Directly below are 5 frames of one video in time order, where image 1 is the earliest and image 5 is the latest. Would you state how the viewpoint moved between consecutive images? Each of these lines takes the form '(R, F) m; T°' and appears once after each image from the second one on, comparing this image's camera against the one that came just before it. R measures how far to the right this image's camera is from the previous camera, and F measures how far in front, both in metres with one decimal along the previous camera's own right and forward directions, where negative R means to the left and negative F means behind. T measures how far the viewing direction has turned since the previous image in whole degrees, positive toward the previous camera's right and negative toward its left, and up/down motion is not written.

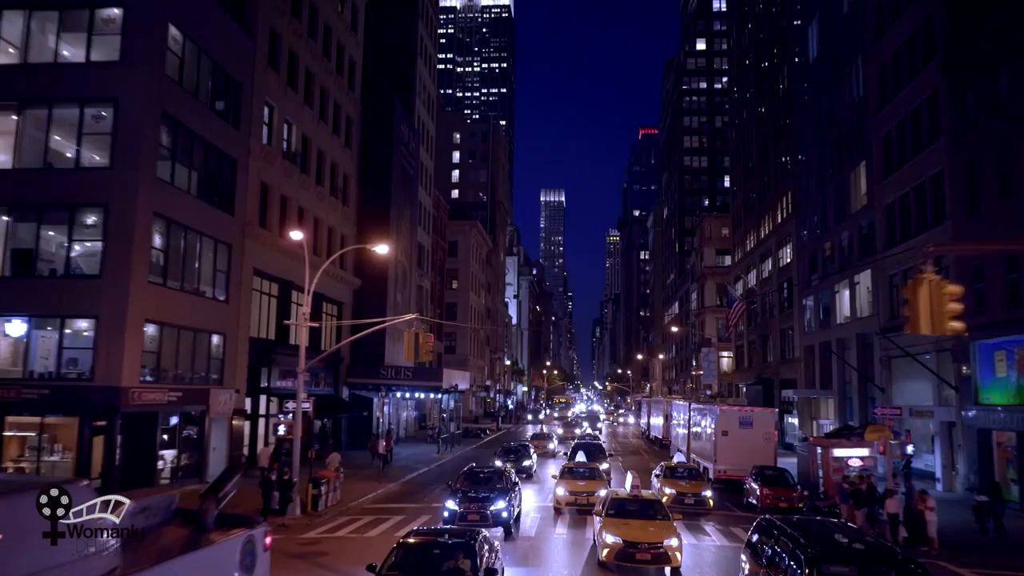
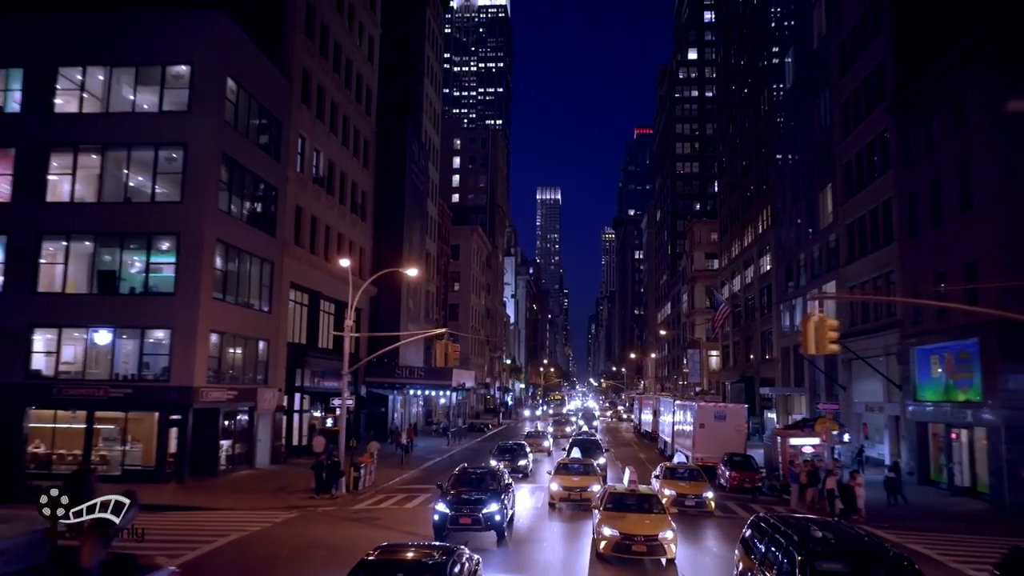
(-0.4, -5.4) m; 0°
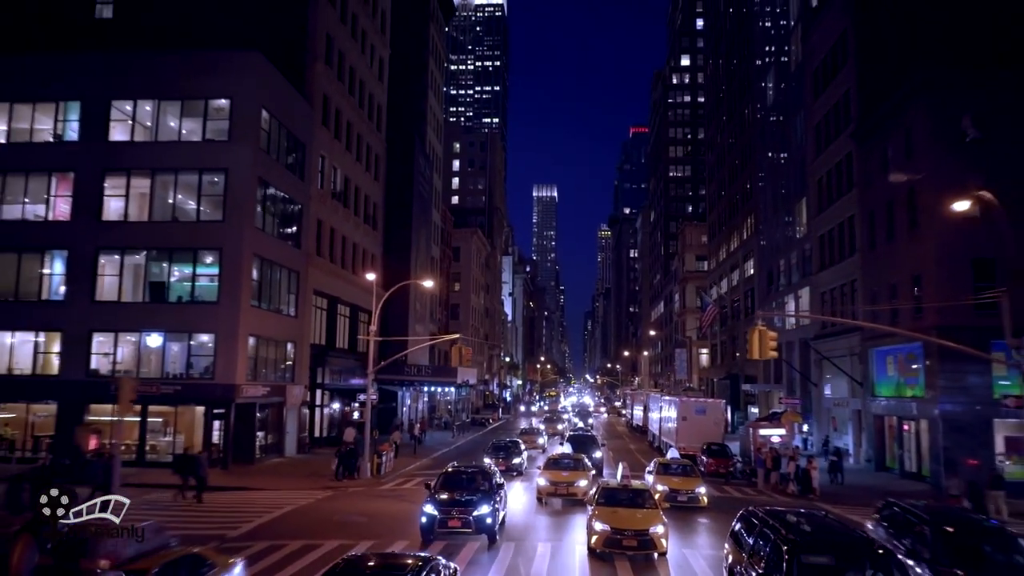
(-0.3, -4.6) m; 0°
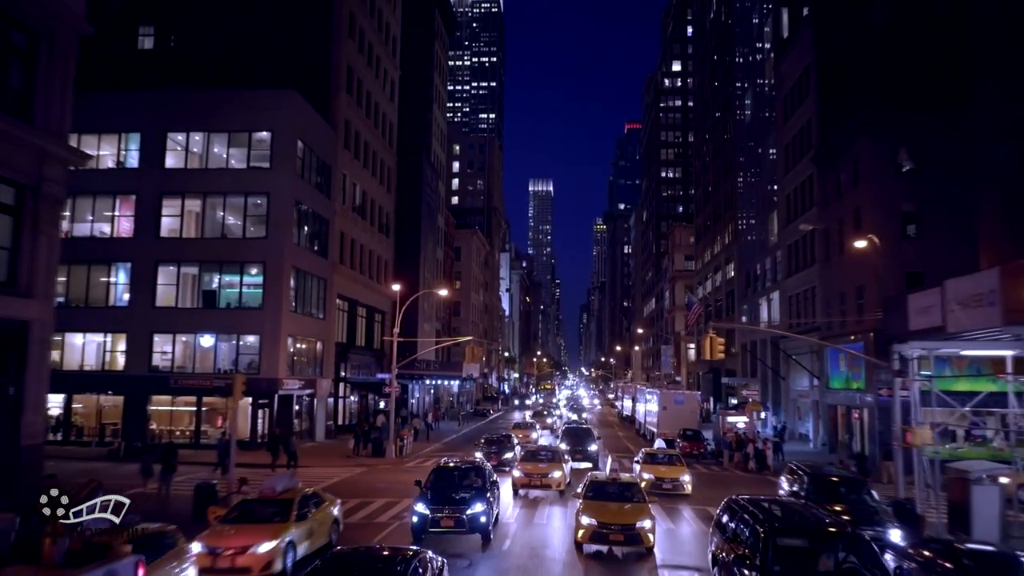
(-0.3, -6.3) m; 0°
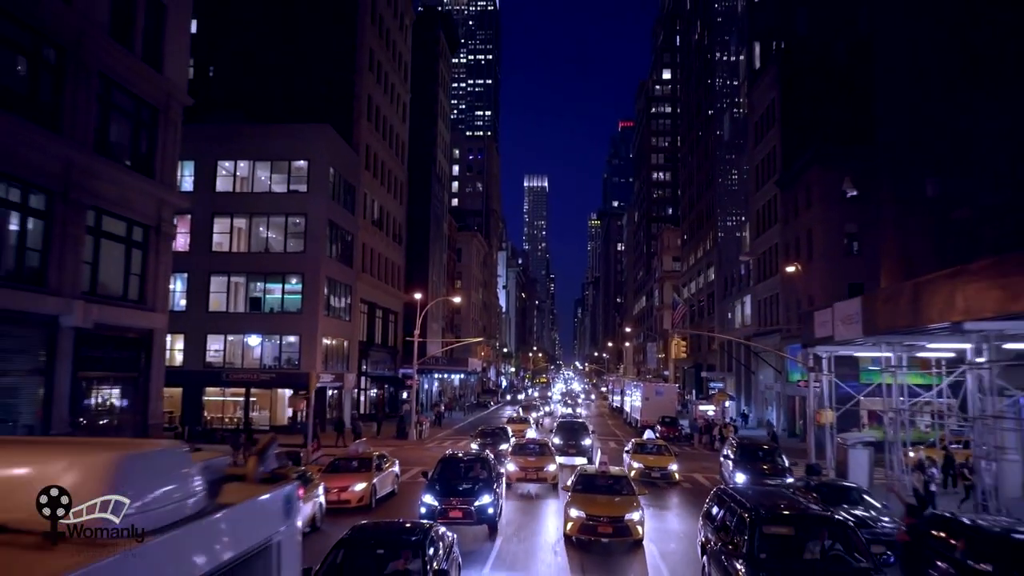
(-0.5, -7.5) m; 0°
